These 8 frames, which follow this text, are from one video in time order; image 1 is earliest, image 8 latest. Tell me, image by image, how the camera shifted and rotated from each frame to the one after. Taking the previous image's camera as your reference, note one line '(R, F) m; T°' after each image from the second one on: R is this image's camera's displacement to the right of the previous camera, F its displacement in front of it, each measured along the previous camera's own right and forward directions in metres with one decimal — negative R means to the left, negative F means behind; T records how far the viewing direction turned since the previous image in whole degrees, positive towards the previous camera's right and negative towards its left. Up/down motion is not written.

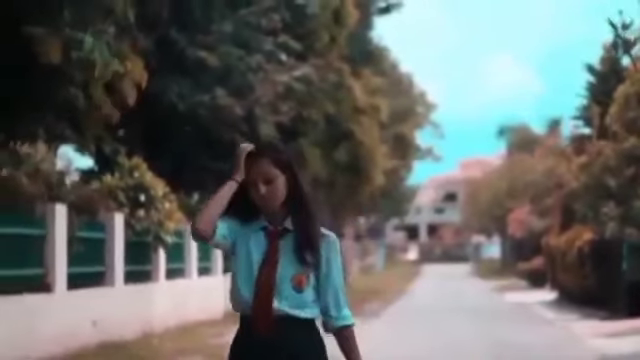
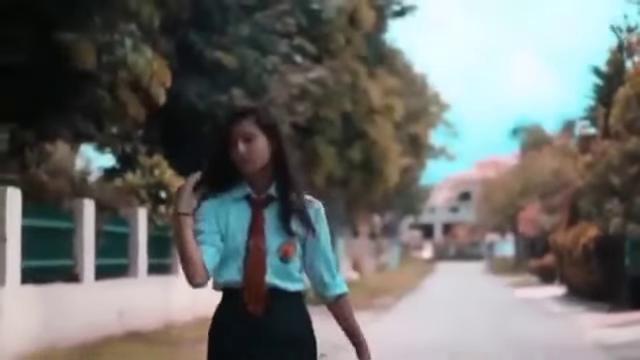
(+0.1, -1.1) m; -1°
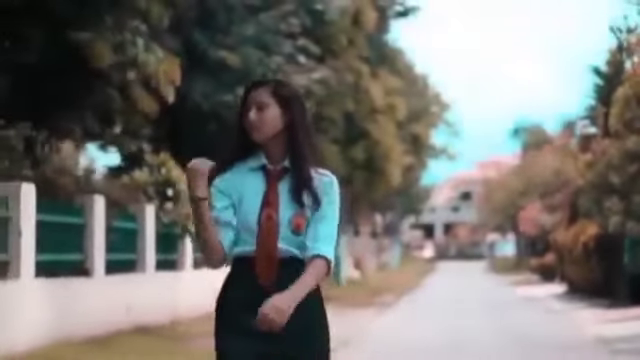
(-0.1, -0.4) m; 0°
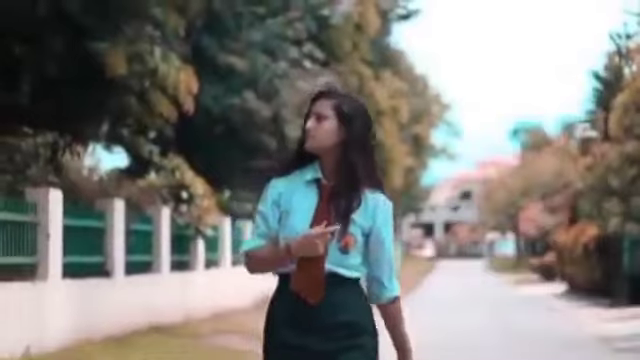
(-0.2, -0.7) m; 0°
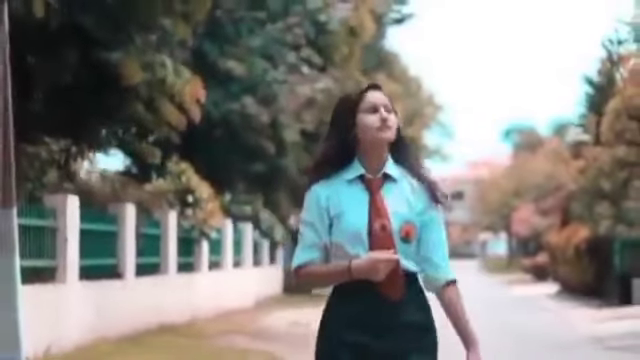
(-0.2, -0.8) m; 0°
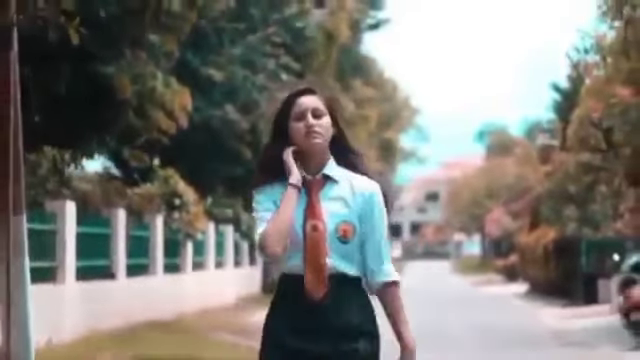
(-0.1, -1.2) m; +1°
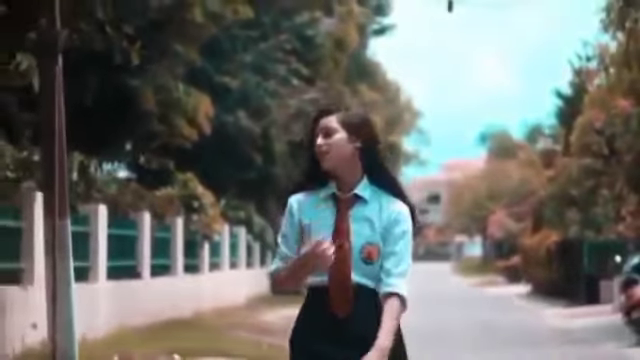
(-0.2, -1.0) m; 0°
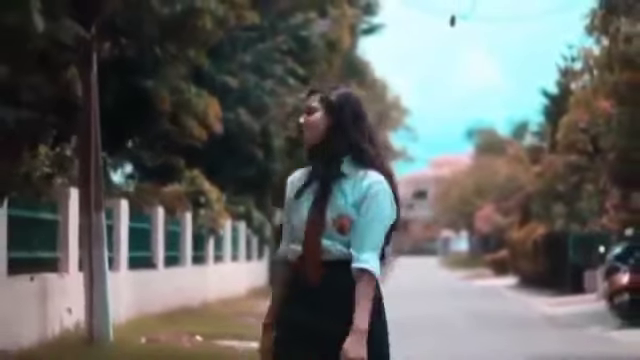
(-0.3, -1.5) m; +1°
